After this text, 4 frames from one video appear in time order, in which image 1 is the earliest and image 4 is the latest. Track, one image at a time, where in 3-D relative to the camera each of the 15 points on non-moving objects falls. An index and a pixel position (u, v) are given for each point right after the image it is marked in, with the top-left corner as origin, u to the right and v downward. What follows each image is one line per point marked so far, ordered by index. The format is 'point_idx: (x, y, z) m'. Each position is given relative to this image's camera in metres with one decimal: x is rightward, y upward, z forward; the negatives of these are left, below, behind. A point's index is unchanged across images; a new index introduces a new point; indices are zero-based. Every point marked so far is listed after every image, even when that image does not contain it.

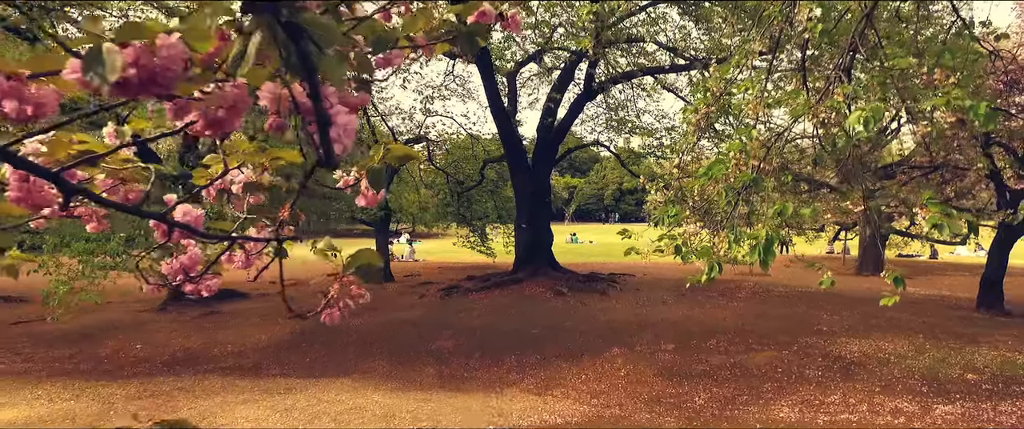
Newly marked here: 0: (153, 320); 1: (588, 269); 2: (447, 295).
0: (-6.4, -1.9, +12.0) m
1: (+2.2, -1.6, +18.9) m
2: (-1.3, -1.6, +13.1) m
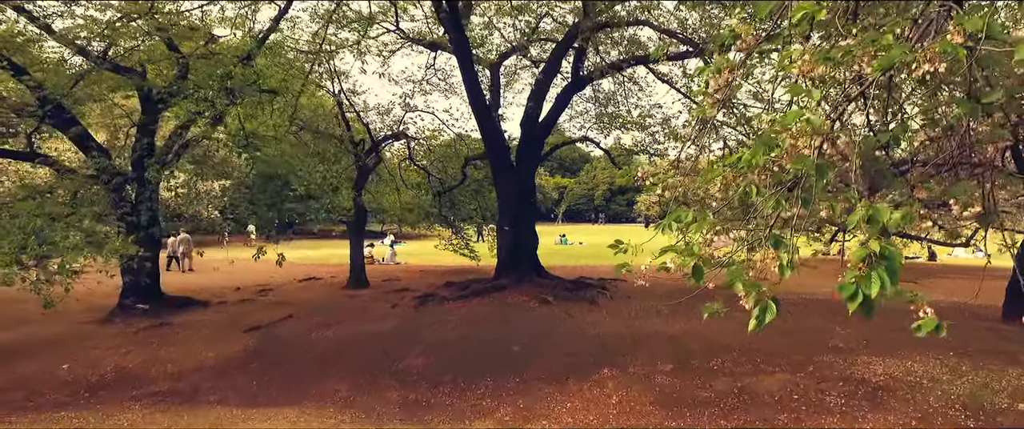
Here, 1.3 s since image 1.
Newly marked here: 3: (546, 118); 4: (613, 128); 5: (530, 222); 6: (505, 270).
0: (-6.7, -1.9, +10.8) m
1: (+1.7, -1.6, +17.8) m
2: (-1.6, -1.6, +11.9) m
3: (+0.7, +2.0, +14.1) m
4: (+2.5, +2.1, +16.4) m
5: (+0.3, -0.2, +14.1) m
6: (-0.2, -1.2, +14.0) m
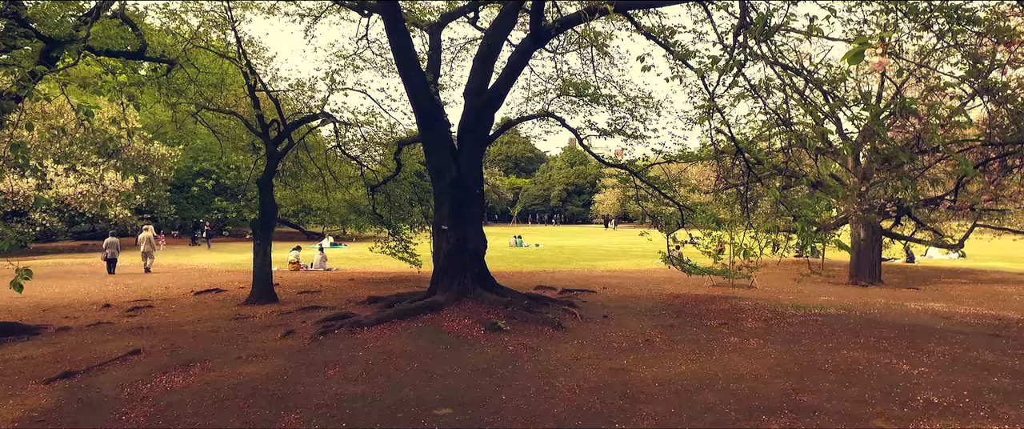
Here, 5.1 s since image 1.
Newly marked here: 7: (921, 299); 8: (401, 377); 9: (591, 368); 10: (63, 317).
0: (-7.5, -1.8, +7.3) m
1: (+0.5, -1.5, +14.9) m
2: (-2.4, -1.5, +8.8) m
3: (-0.3, +2.1, +11.1) m
4: (+1.3, +2.2, +13.5) m
5: (-0.6, -0.1, +11.1) m
6: (-1.1, -1.1, +11.0) m
7: (+8.7, -1.7, +14.3) m
8: (-1.1, -1.6, +6.9) m
9: (+0.8, -1.6, +7.2) m
10: (-7.4, -1.7, +11.2) m
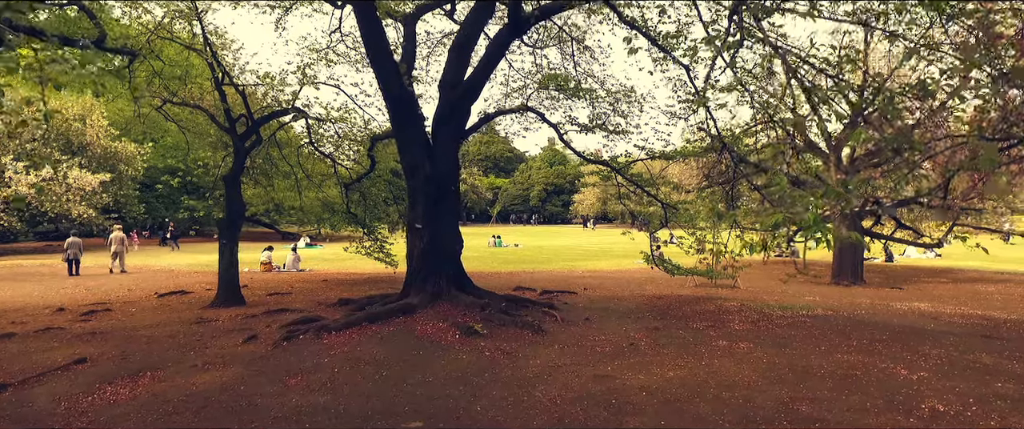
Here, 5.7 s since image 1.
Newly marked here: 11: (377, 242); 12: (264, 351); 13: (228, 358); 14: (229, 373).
0: (-7.7, -1.8, +6.7) m
1: (+0.1, -1.5, +14.4) m
2: (-2.7, -1.5, +8.3) m
3: (-0.6, +2.1, +10.7) m
4: (+0.9, +2.2, +13.1) m
5: (-1.0, -0.1, +10.6) m
6: (-1.5, -1.1, +10.5) m
7: (+8.3, -1.7, +14.1) m
8: (-1.4, -1.6, +6.4) m
9: (+0.6, -1.6, +6.7) m
10: (-7.8, -1.7, +10.5) m
11: (-3.2, -0.7, +15.9) m
12: (-2.8, -1.6, +7.7) m
13: (-3.2, -1.6, +7.6) m
14: (-2.9, -1.6, +6.9) m
